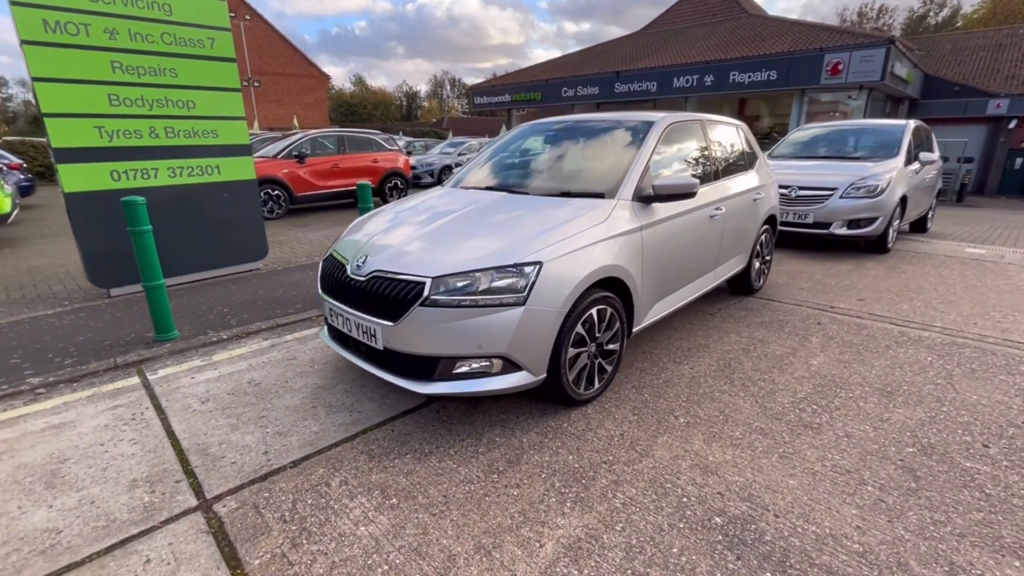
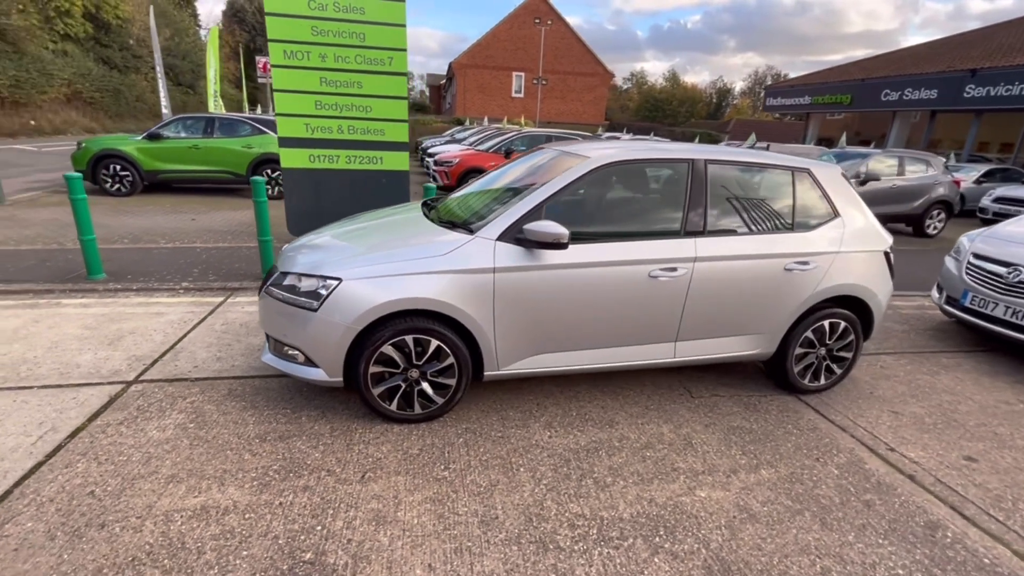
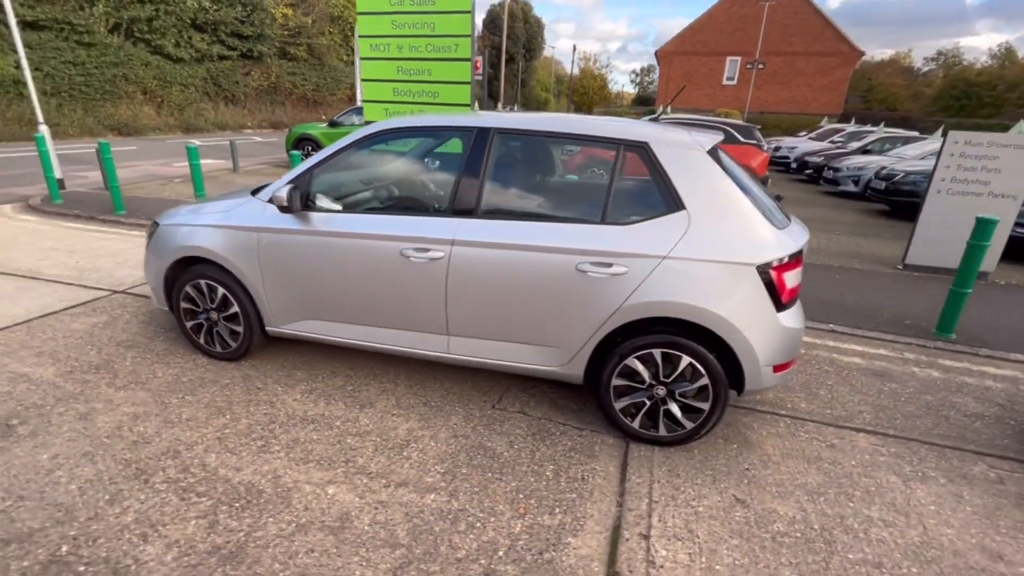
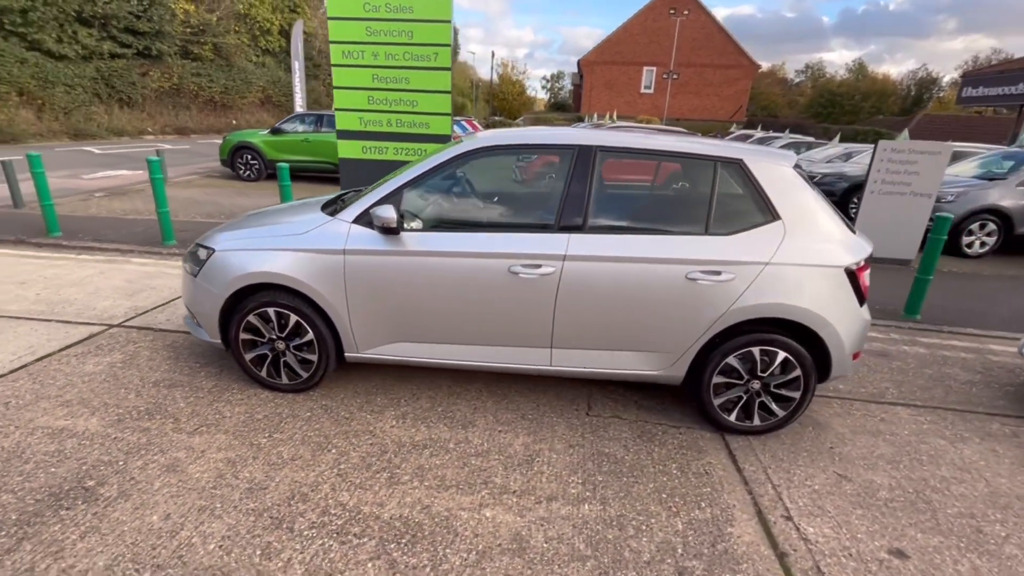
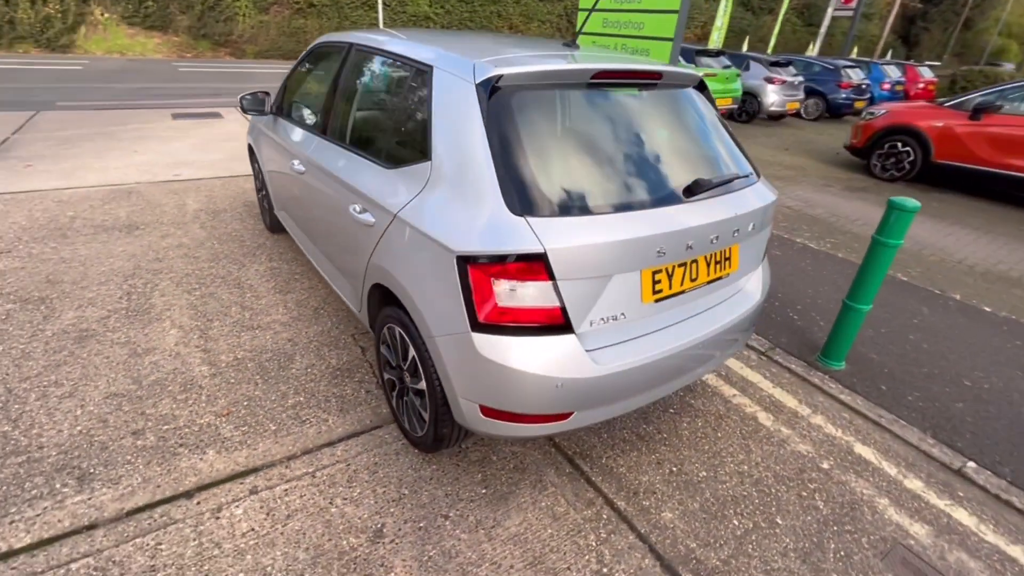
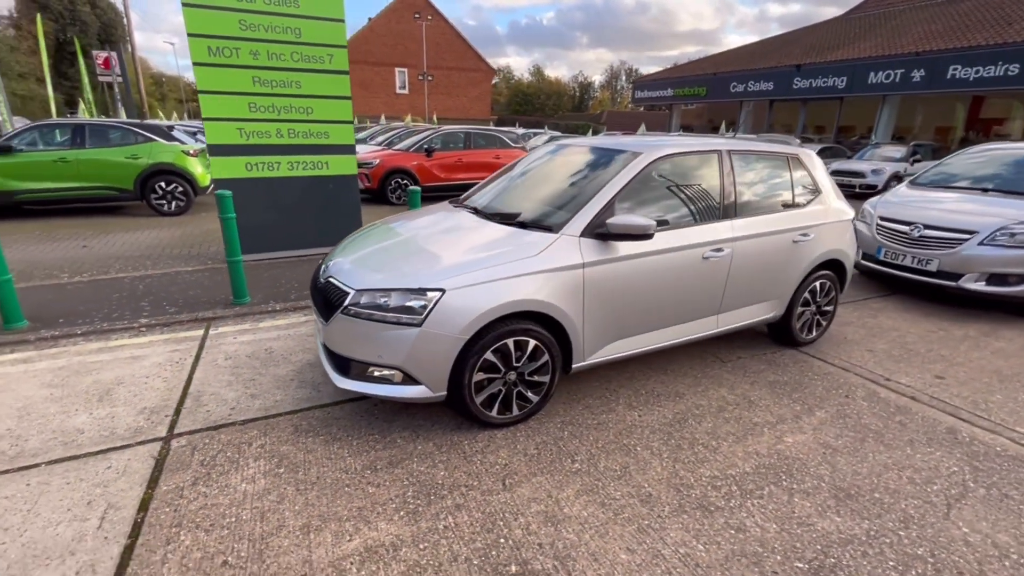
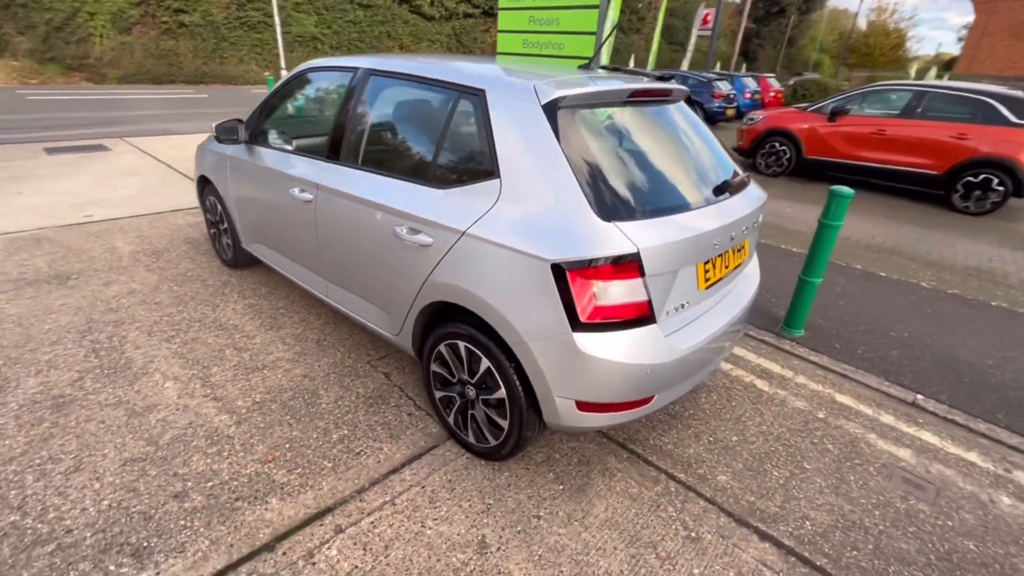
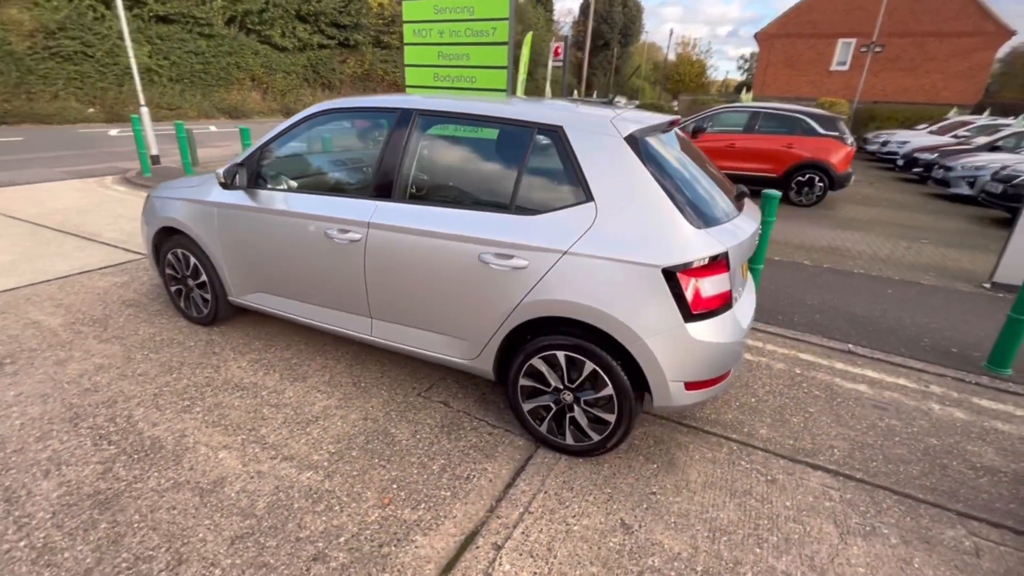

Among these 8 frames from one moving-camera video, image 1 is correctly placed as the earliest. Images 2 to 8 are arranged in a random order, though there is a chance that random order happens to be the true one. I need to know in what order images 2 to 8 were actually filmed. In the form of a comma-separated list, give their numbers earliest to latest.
6, 2, 4, 3, 8, 7, 5
